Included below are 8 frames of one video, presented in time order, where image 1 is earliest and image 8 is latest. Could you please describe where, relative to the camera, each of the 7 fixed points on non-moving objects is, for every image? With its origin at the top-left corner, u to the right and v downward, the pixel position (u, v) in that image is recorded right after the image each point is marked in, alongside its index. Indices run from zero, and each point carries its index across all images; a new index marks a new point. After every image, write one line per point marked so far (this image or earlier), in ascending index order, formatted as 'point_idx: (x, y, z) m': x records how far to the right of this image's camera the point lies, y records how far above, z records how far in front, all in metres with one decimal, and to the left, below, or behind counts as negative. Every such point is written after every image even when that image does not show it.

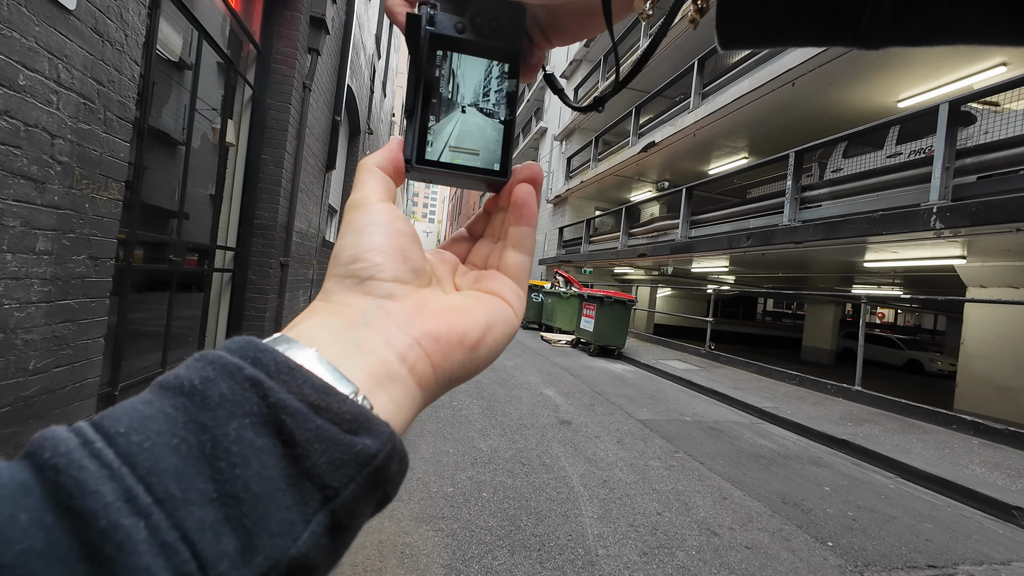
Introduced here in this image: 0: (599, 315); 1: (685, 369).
0: (+1.9, -0.6, +10.0) m
1: (+3.3, -1.5, +8.7) m
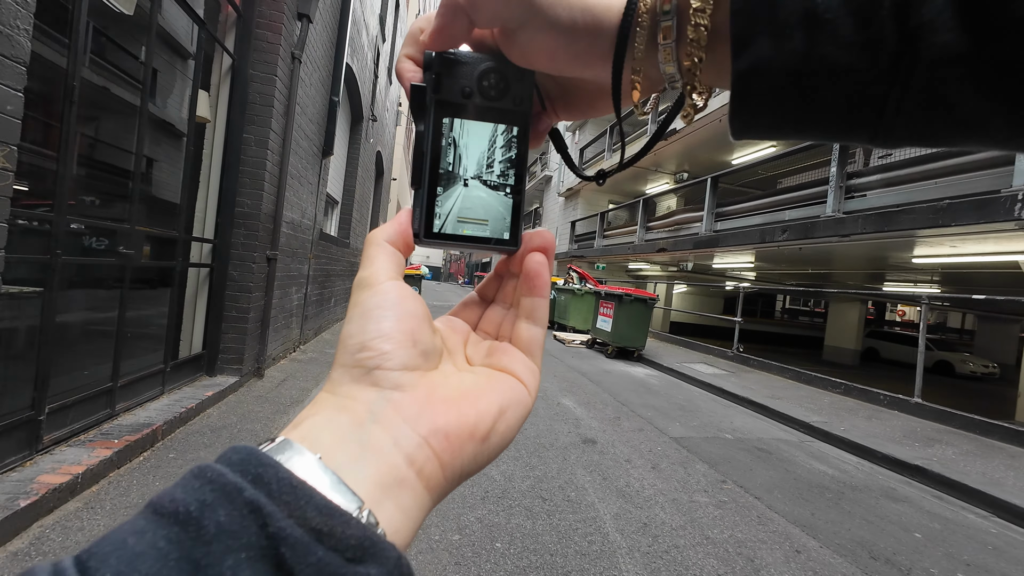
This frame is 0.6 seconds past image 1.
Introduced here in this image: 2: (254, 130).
0: (+2.1, -0.5, +9.2) m
1: (+3.5, -1.5, +7.9) m
2: (-2.7, +1.6, +4.8) m
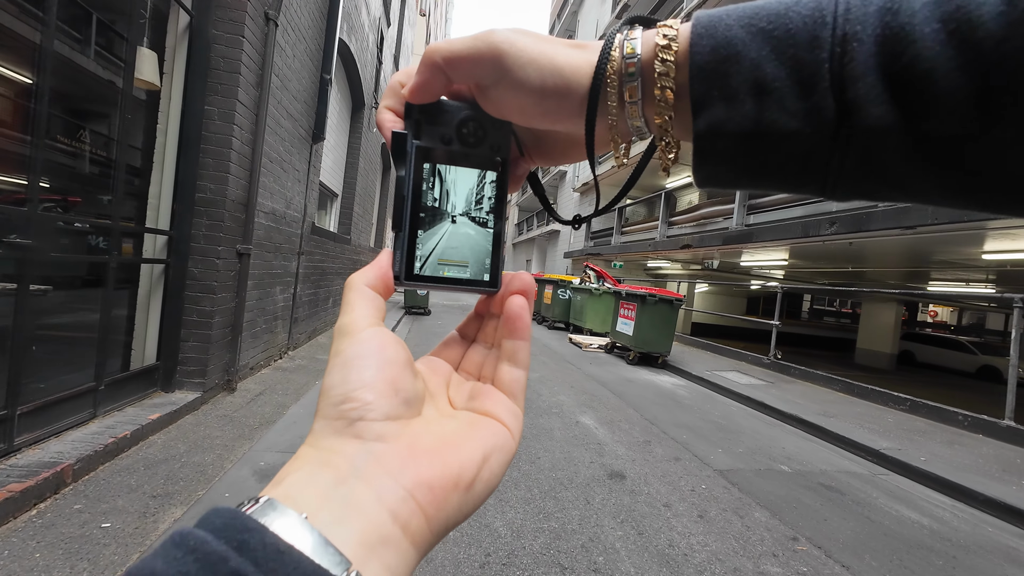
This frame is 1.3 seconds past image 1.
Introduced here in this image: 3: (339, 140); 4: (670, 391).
0: (+2.3, -0.5, +8.4) m
1: (+3.7, -1.5, +7.0) m
2: (-2.6, +1.6, +4.0) m
3: (-3.4, +2.9, +8.9) m
4: (+2.4, -1.5, +6.8) m
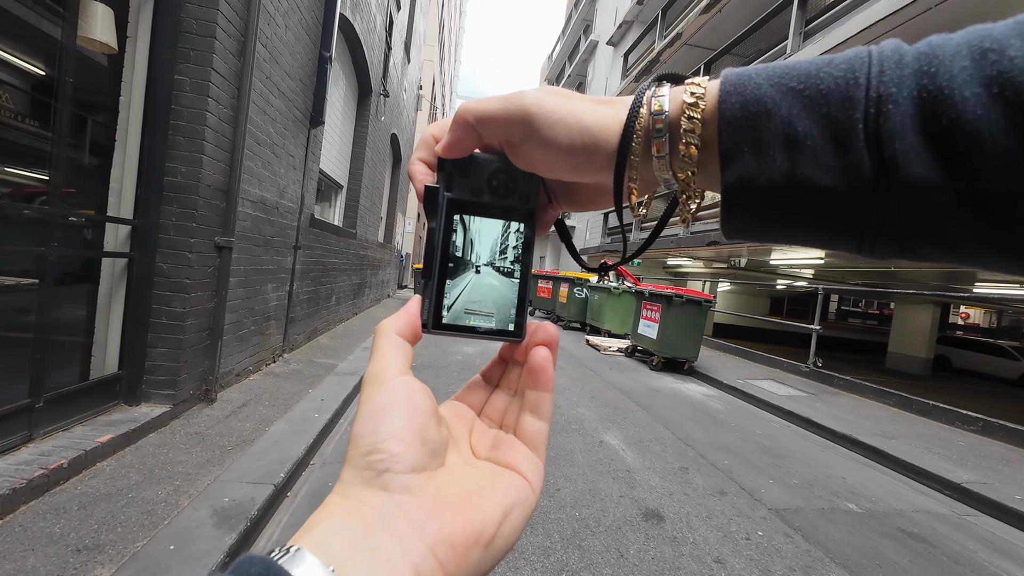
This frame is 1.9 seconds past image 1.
0: (+2.6, -0.5, +7.7) m
1: (+3.9, -1.5, +6.4) m
2: (-2.5, +1.7, +3.5) m
3: (-3.1, +2.9, +8.3) m
4: (+2.5, -1.5, +6.1) m
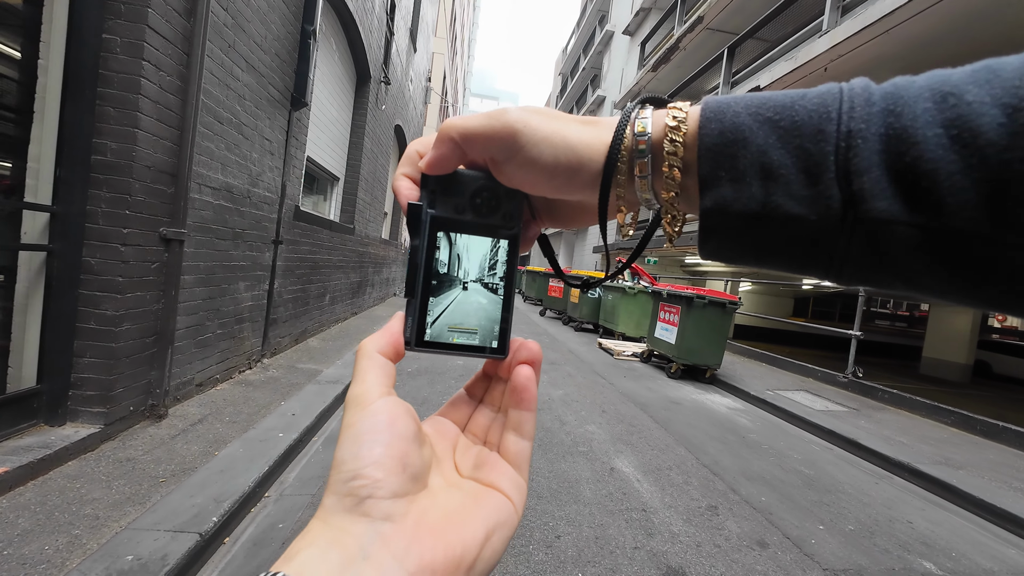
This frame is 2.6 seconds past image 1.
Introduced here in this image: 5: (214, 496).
0: (+2.7, -0.5, +7.0) m
1: (+3.9, -1.5, +5.6) m
2: (-2.5, +1.7, +2.9) m
3: (-3.0, +2.9, +7.8) m
4: (+2.6, -1.5, +5.4) m
5: (-1.7, -1.2, +2.6) m
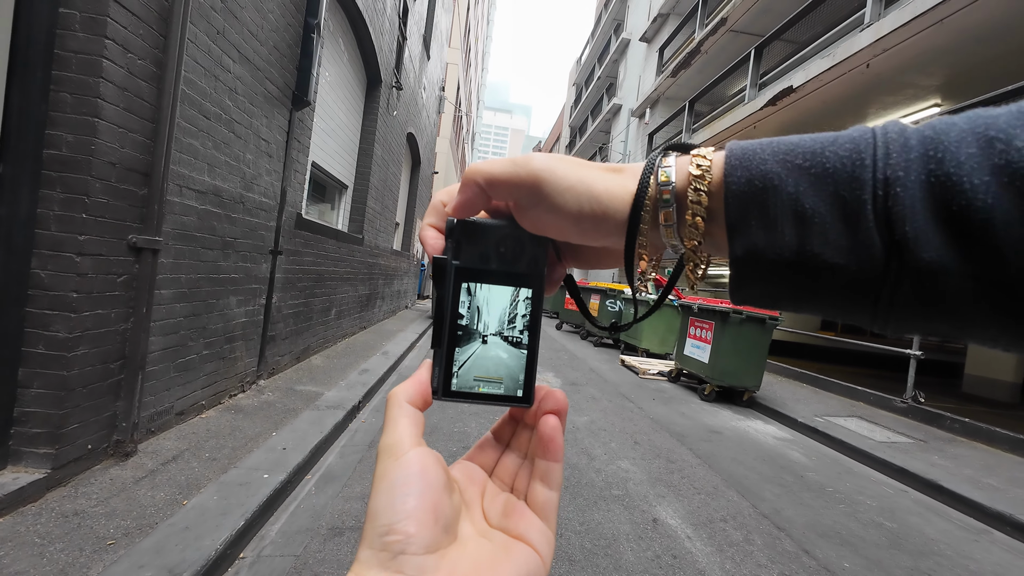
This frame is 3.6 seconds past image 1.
0: (+2.9, -0.7, +6.4) m
1: (+4.1, -1.7, +4.9) m
2: (-2.4, +1.6, +2.5) m
3: (-2.7, +2.7, +7.4) m
4: (+2.8, -1.7, +4.8) m
5: (-1.6, -1.3, +2.1) m
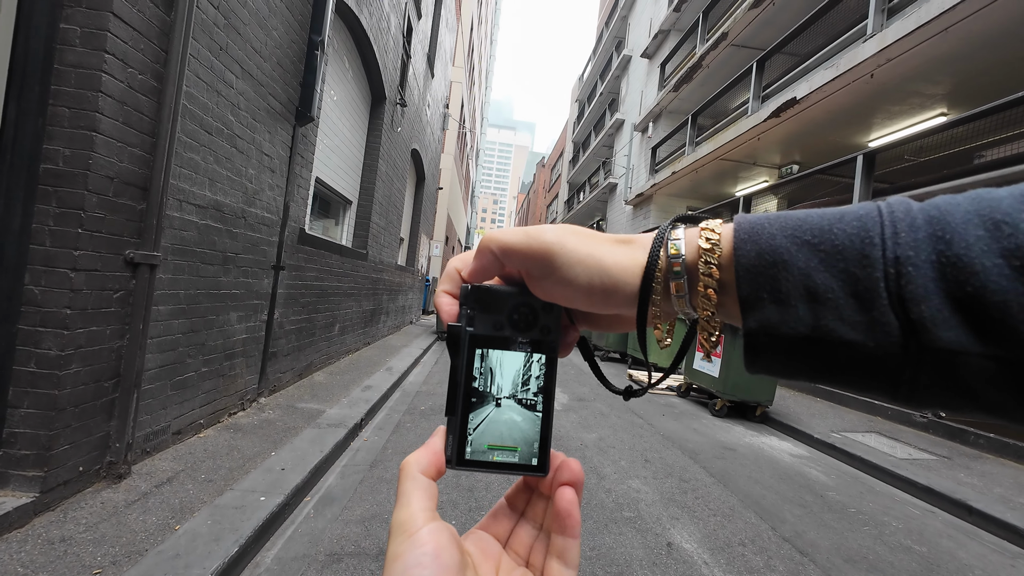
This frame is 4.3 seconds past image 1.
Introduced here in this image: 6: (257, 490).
0: (+3.0, -0.9, +6.3) m
1: (+4.2, -1.8, +4.7) m
2: (-2.4, +1.5, +2.5) m
3: (-2.6, +2.5, +7.4) m
4: (+2.8, -1.8, +4.6) m
5: (-1.5, -1.4, +2.0) m
6: (-1.7, -1.3, +3.0) m
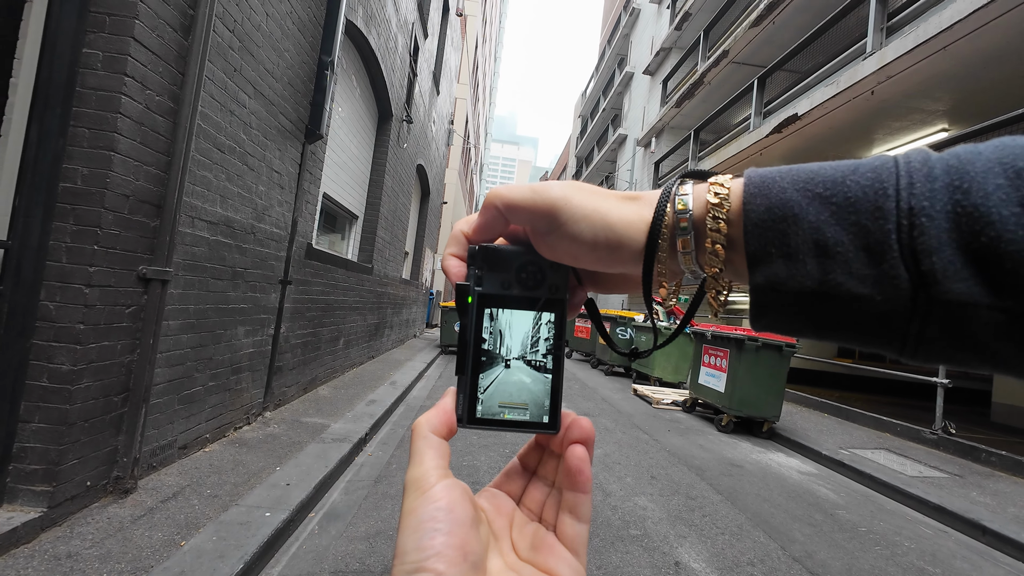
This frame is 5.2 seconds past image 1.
0: (+3.0, -1.1, +6.2) m
1: (+4.2, -1.9, +4.7) m
2: (-2.3, +1.4, +2.6) m
3: (-2.6, +2.3, +7.5) m
4: (+2.9, -1.9, +4.6) m
5: (-1.5, -1.4, +2.0) m
6: (-1.6, -1.4, +3.0) m
